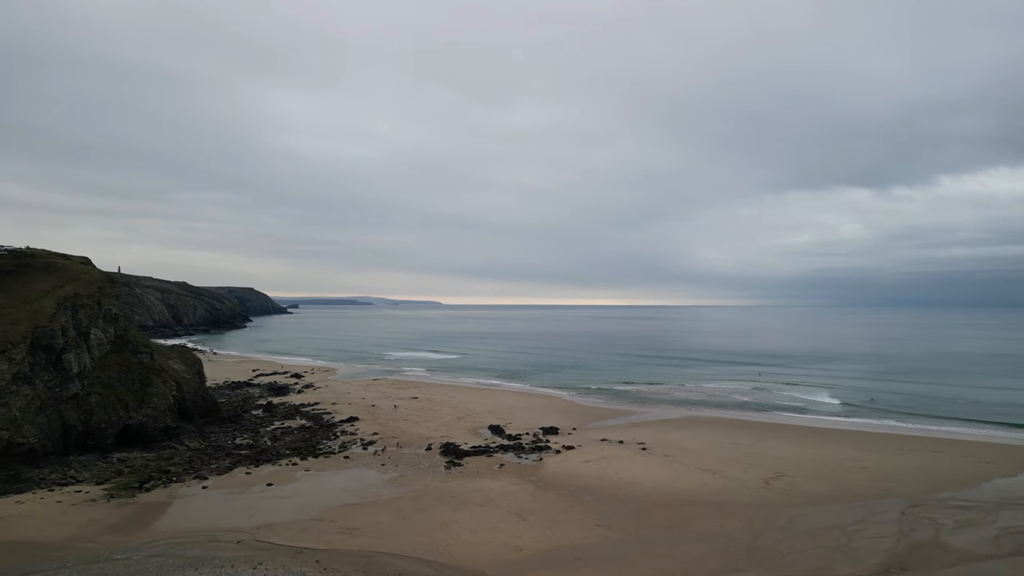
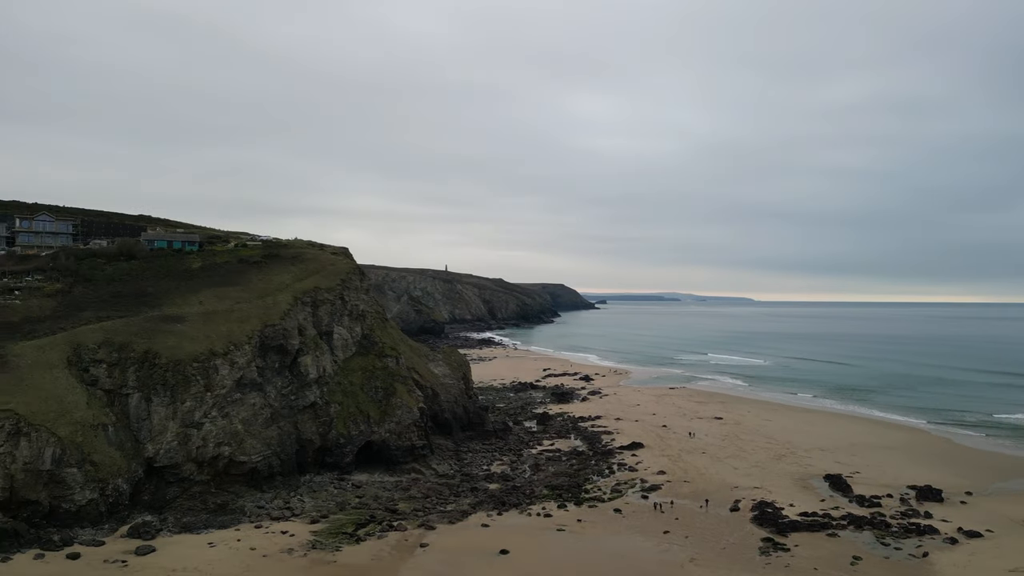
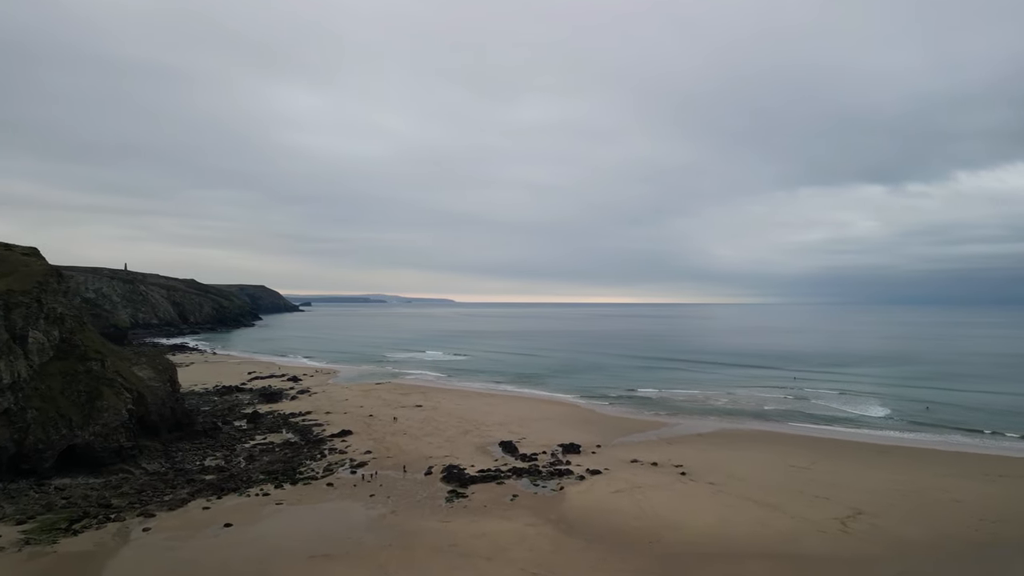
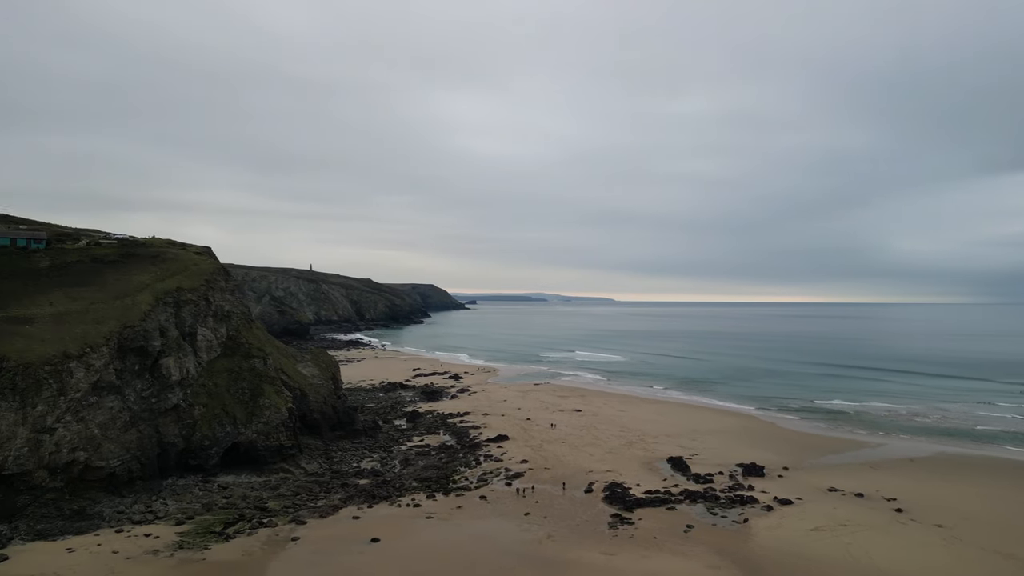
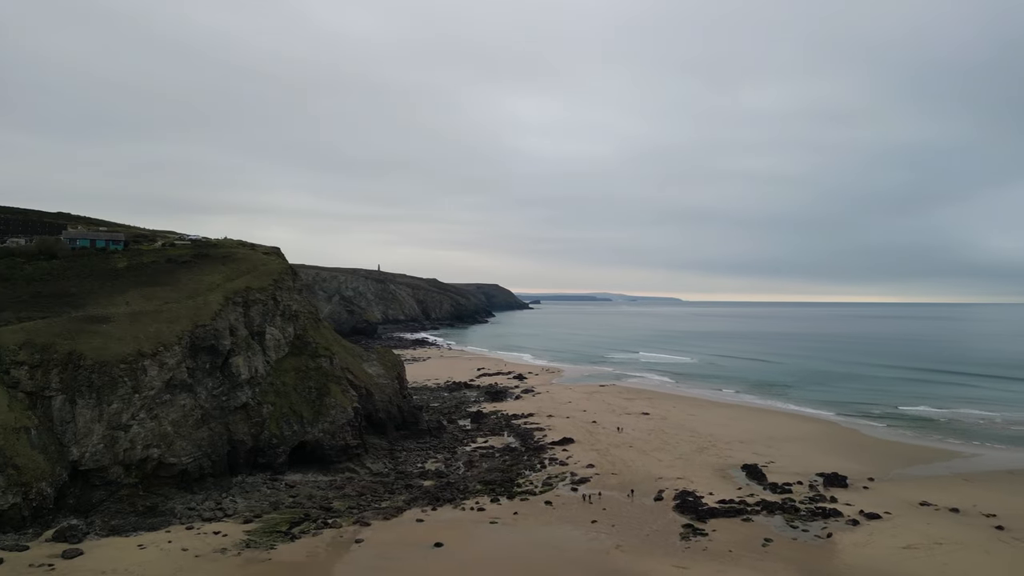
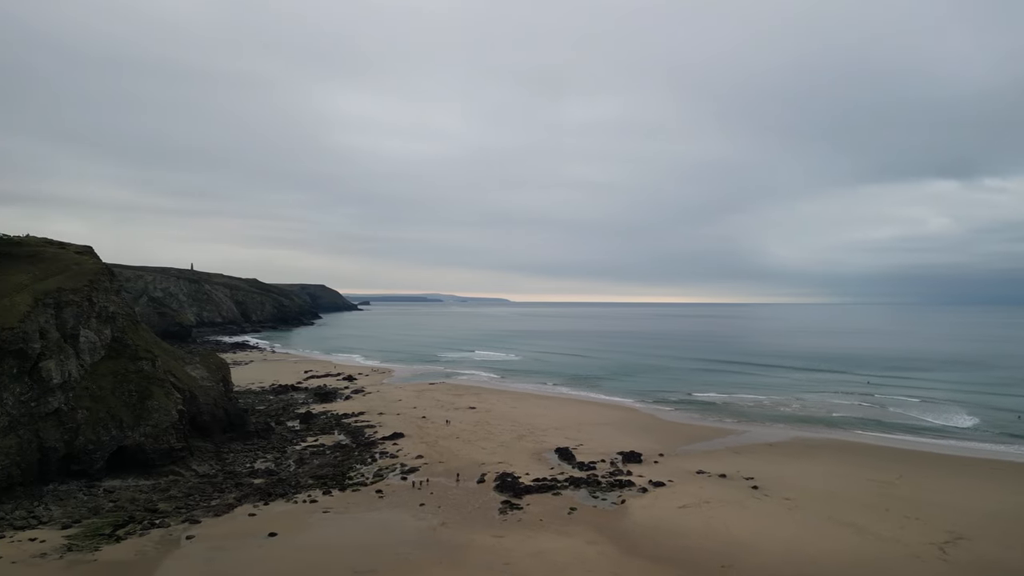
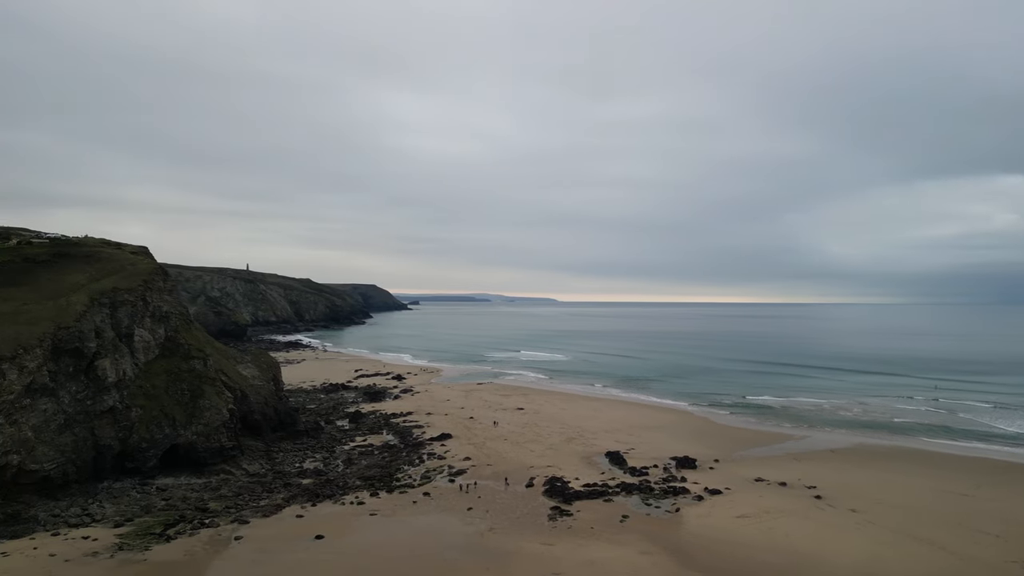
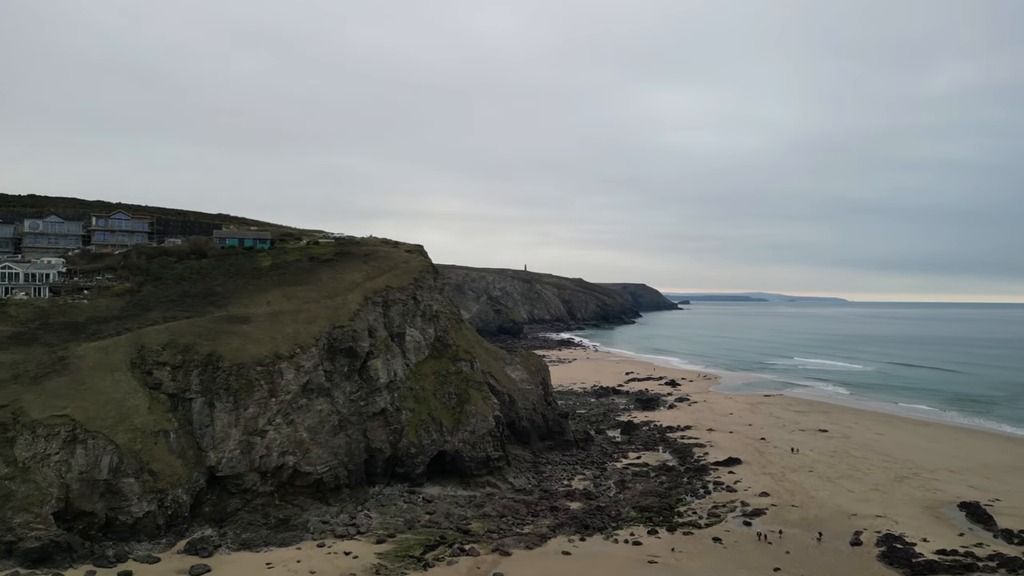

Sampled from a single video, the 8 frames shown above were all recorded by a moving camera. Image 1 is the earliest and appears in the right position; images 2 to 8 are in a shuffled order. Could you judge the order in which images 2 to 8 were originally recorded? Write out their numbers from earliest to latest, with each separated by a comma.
3, 6, 7, 4, 5, 2, 8
